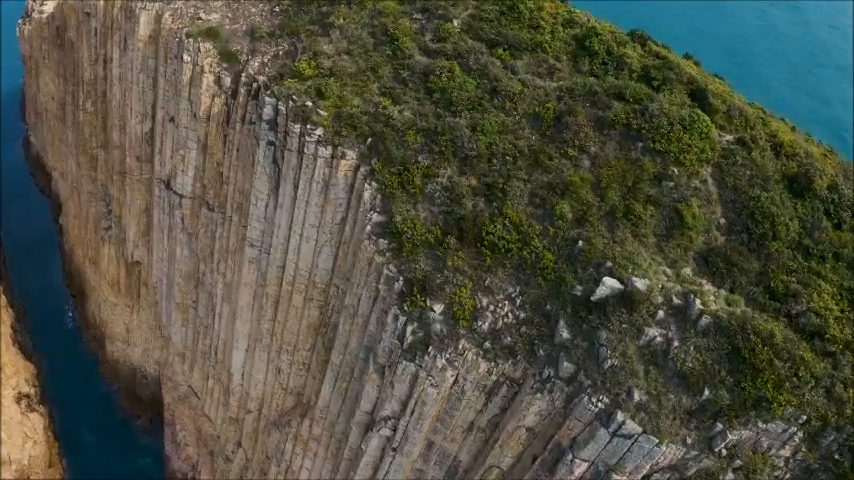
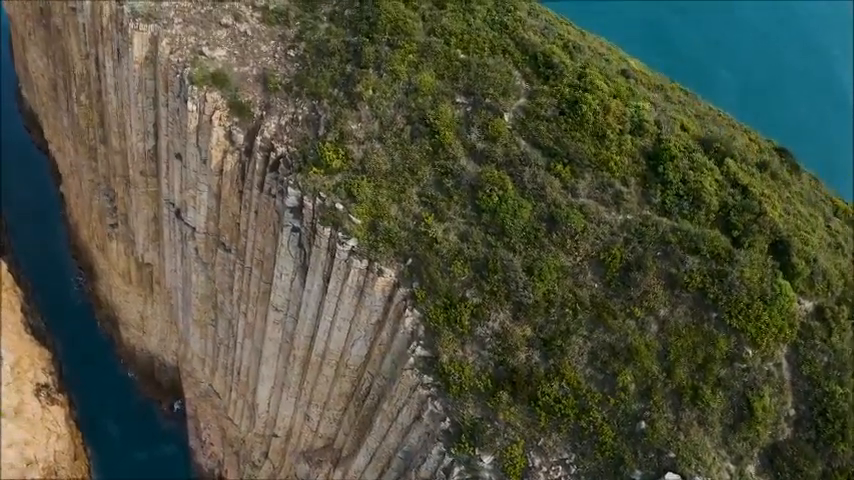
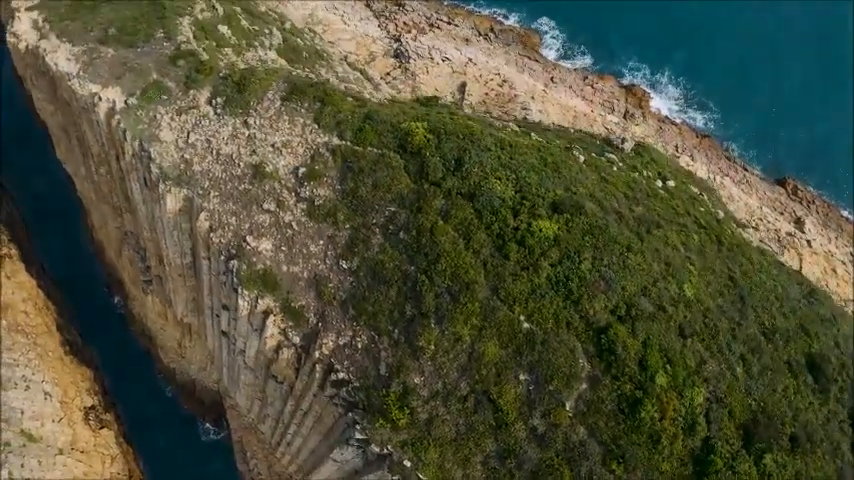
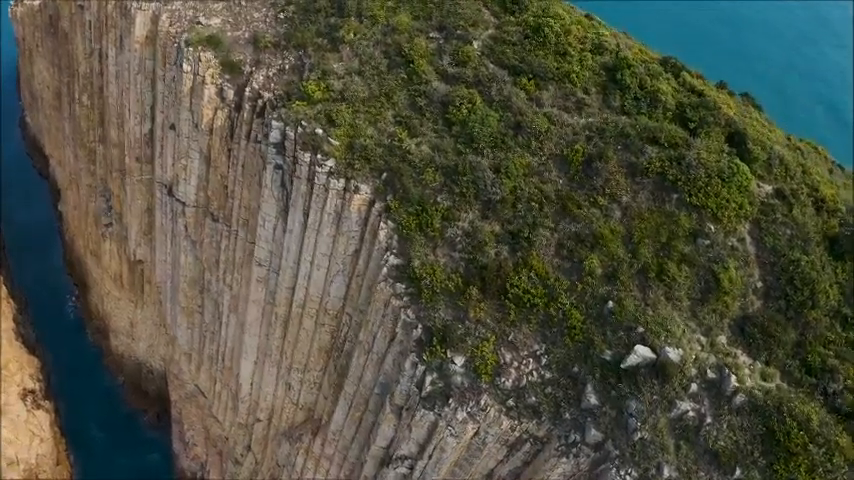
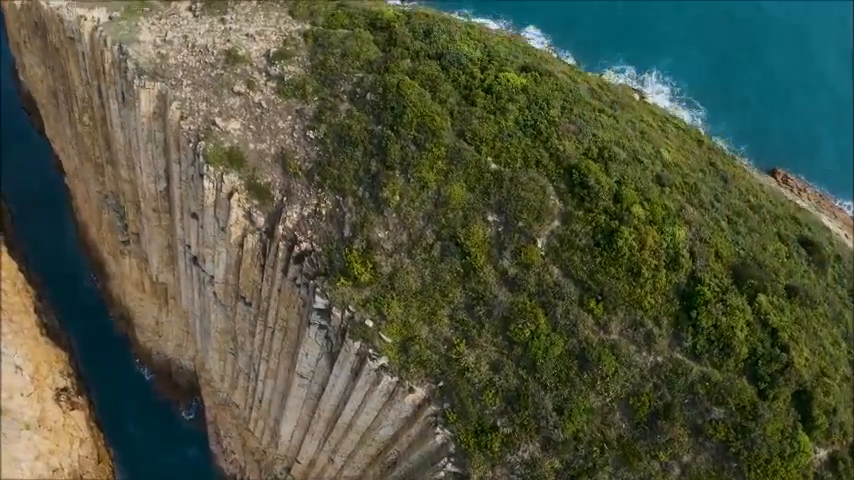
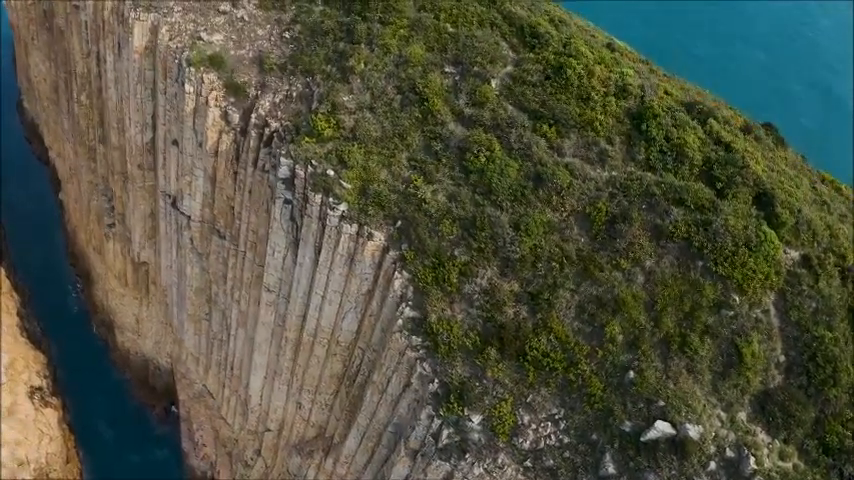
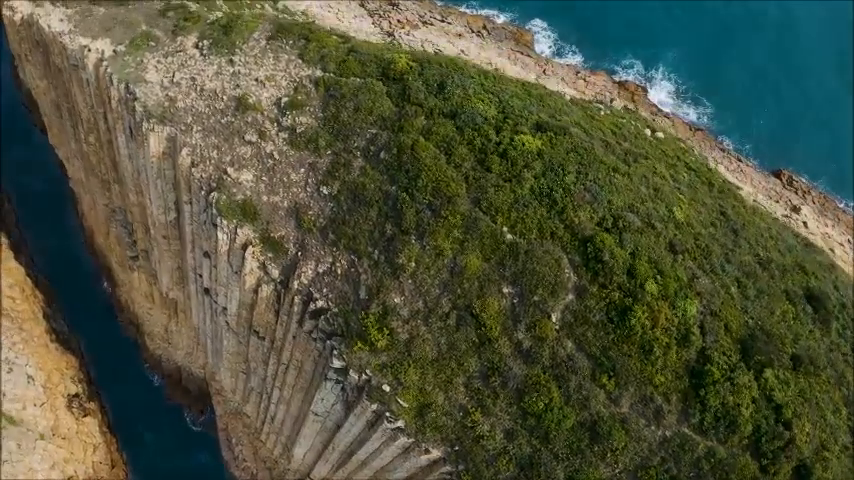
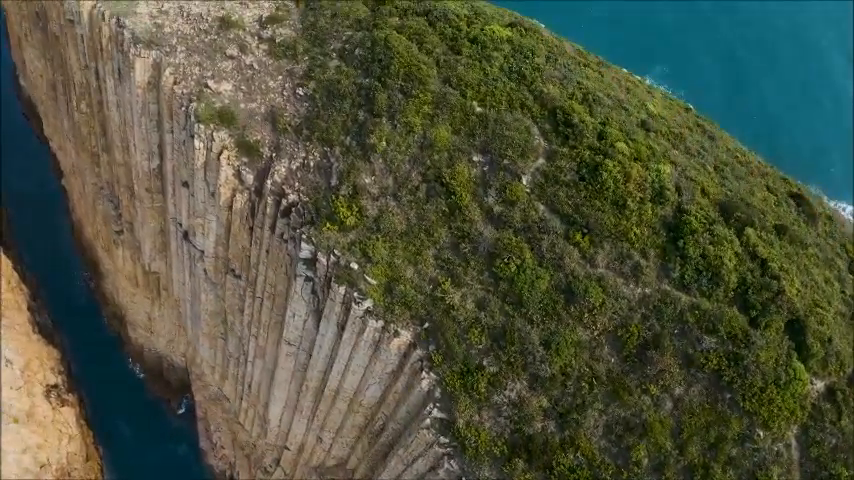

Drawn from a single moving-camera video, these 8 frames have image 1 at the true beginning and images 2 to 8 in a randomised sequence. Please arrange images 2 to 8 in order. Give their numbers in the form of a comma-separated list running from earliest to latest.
4, 6, 2, 8, 5, 7, 3
